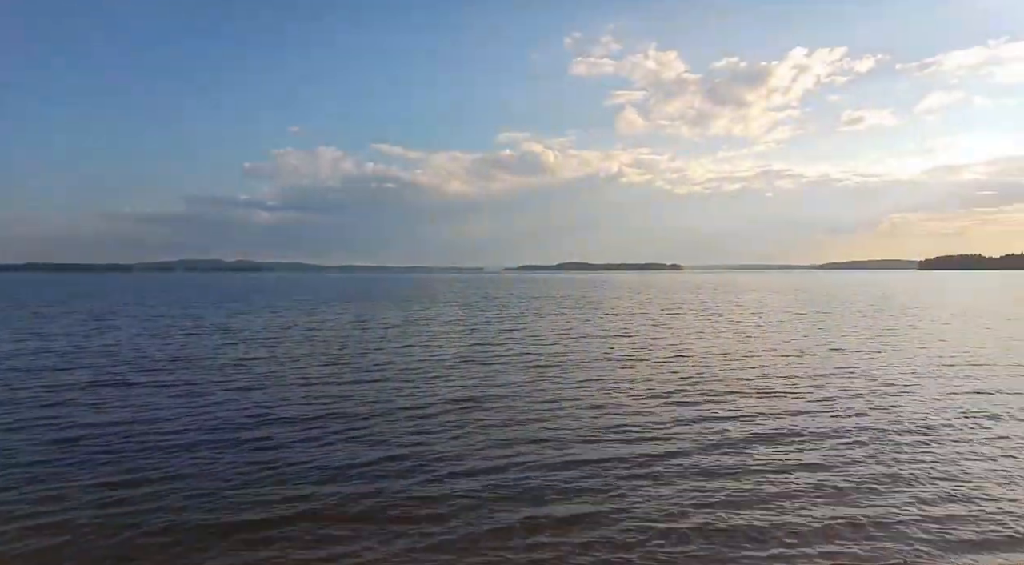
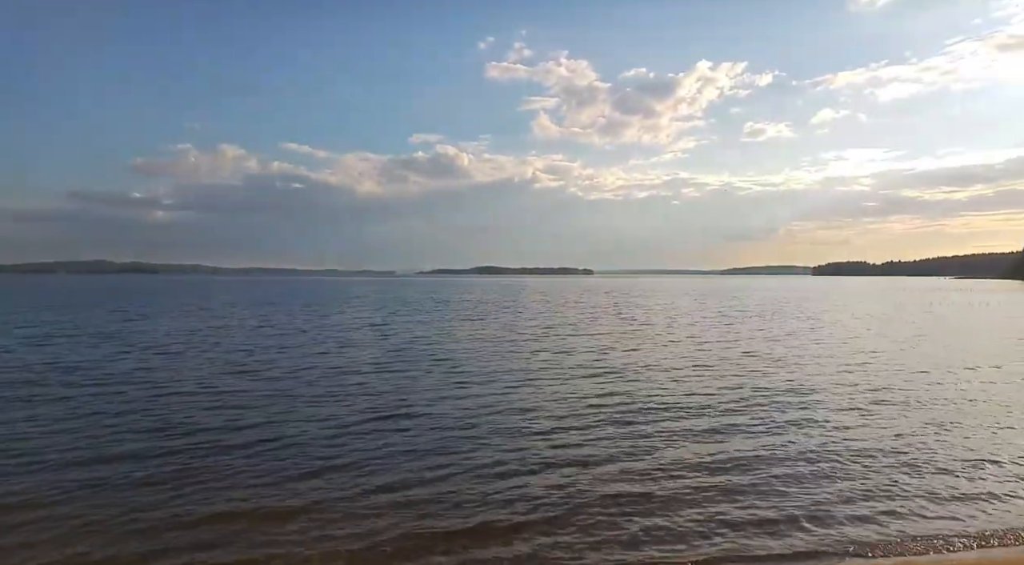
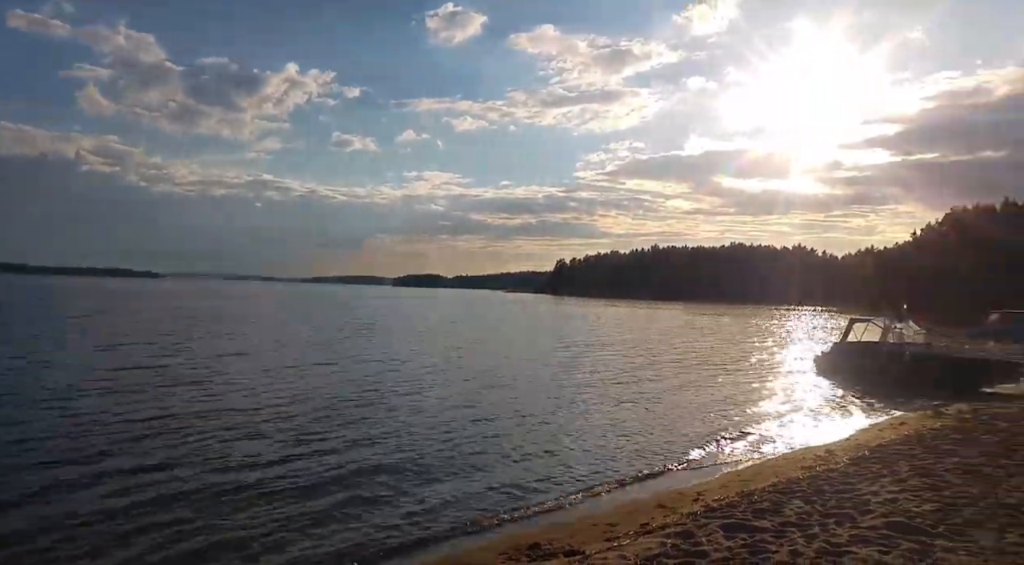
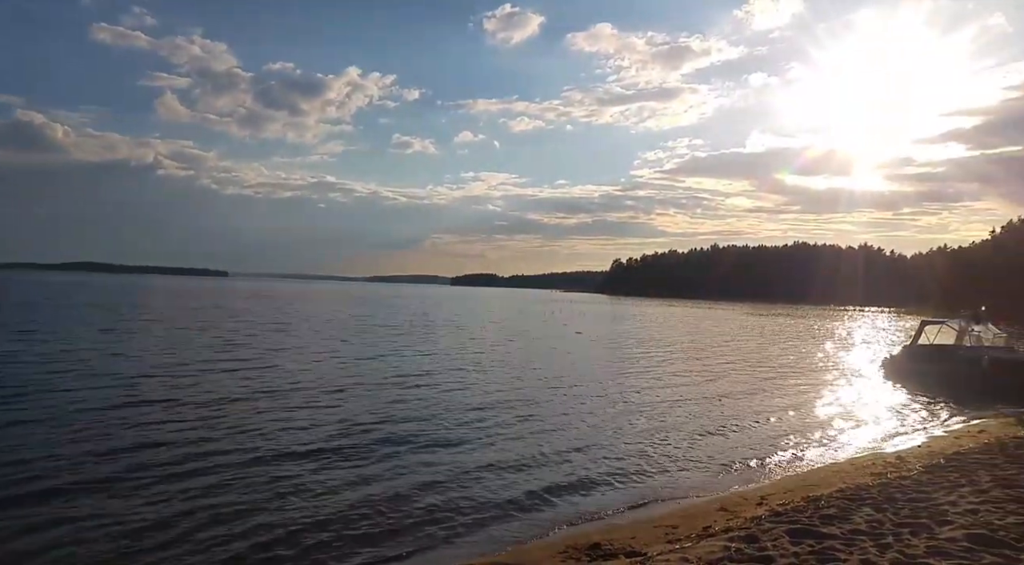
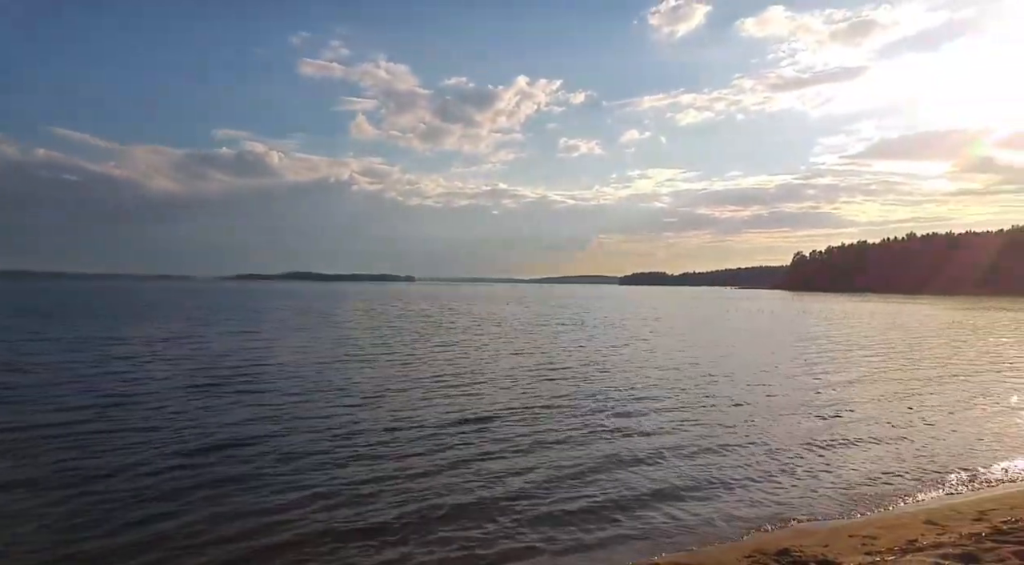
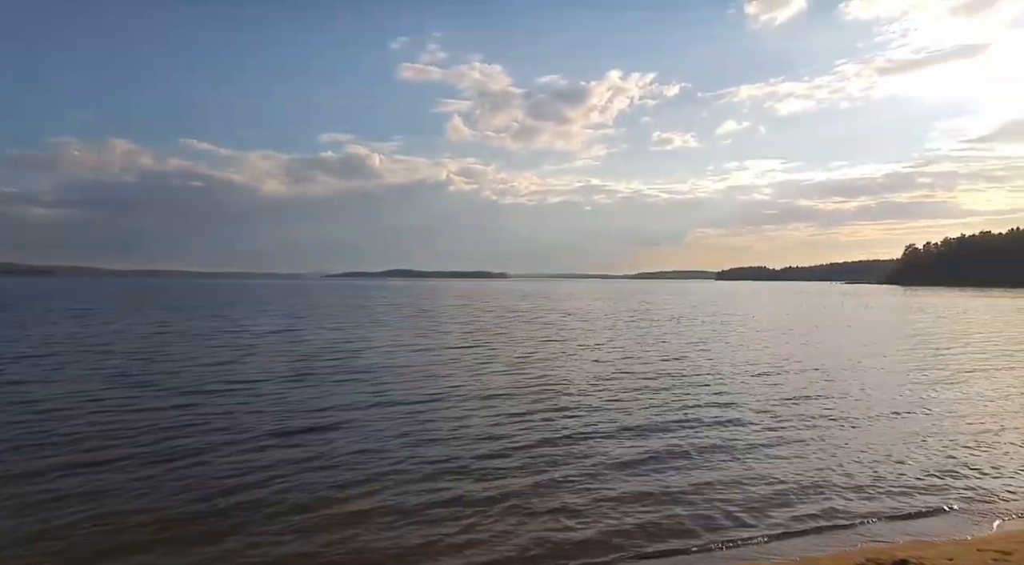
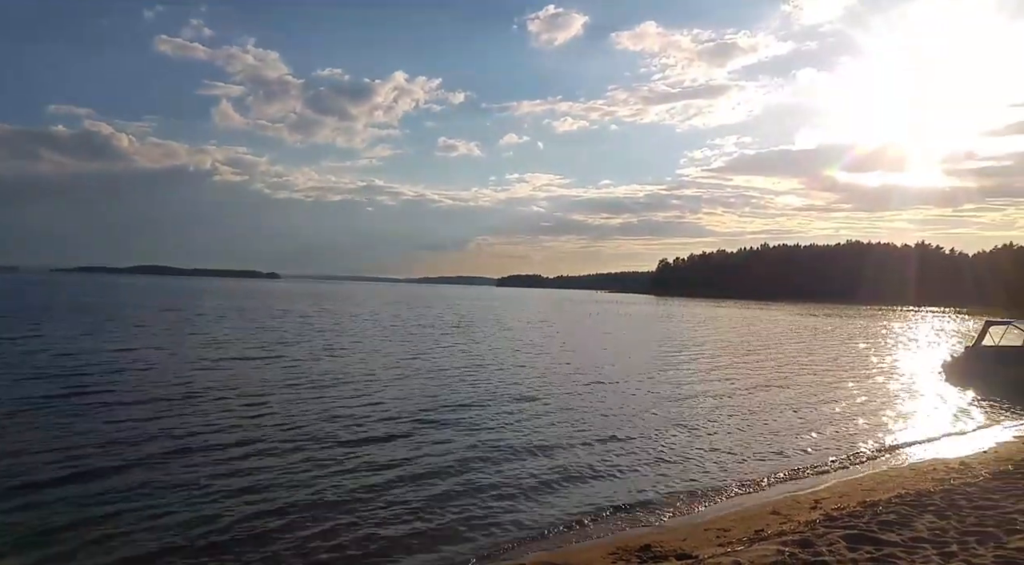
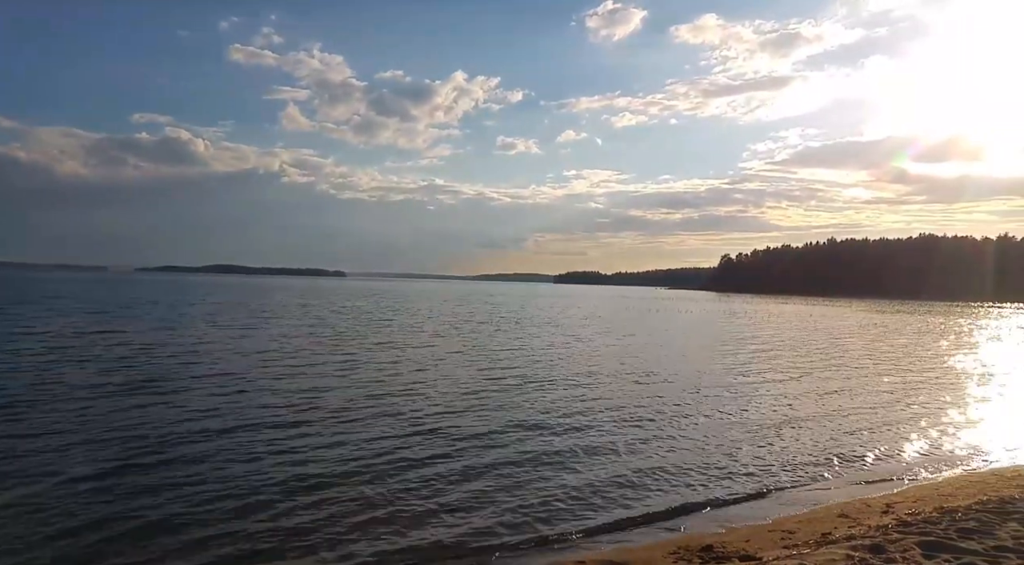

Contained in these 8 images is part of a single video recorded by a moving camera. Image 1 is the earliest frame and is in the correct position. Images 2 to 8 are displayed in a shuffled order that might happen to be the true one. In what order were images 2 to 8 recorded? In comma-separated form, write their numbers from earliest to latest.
2, 6, 5, 8, 7, 4, 3
